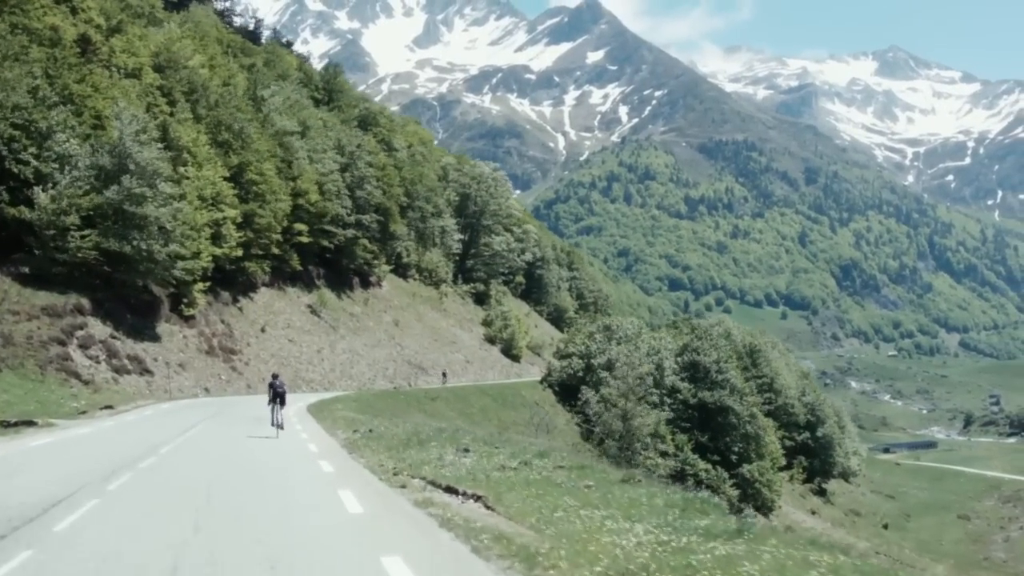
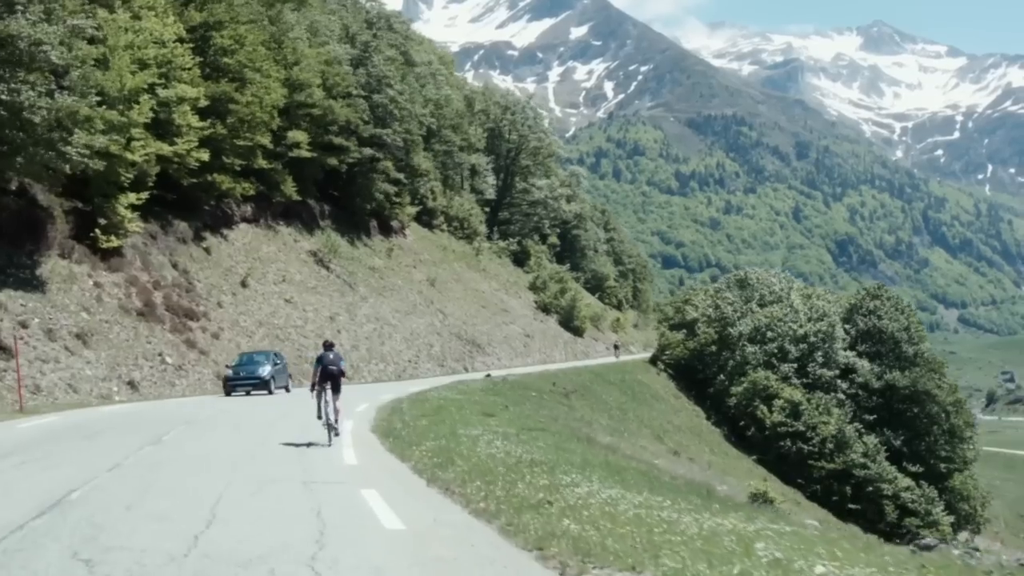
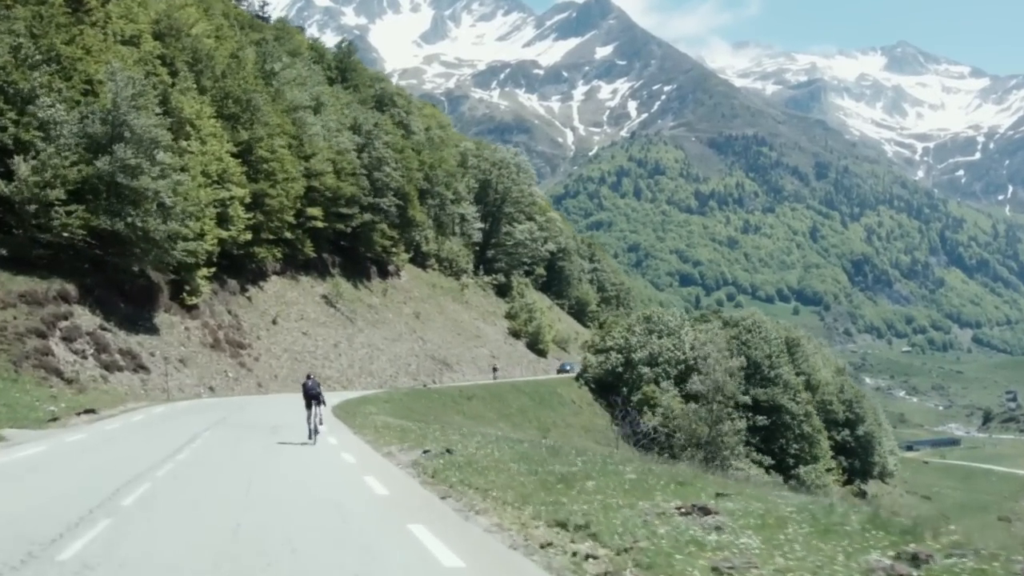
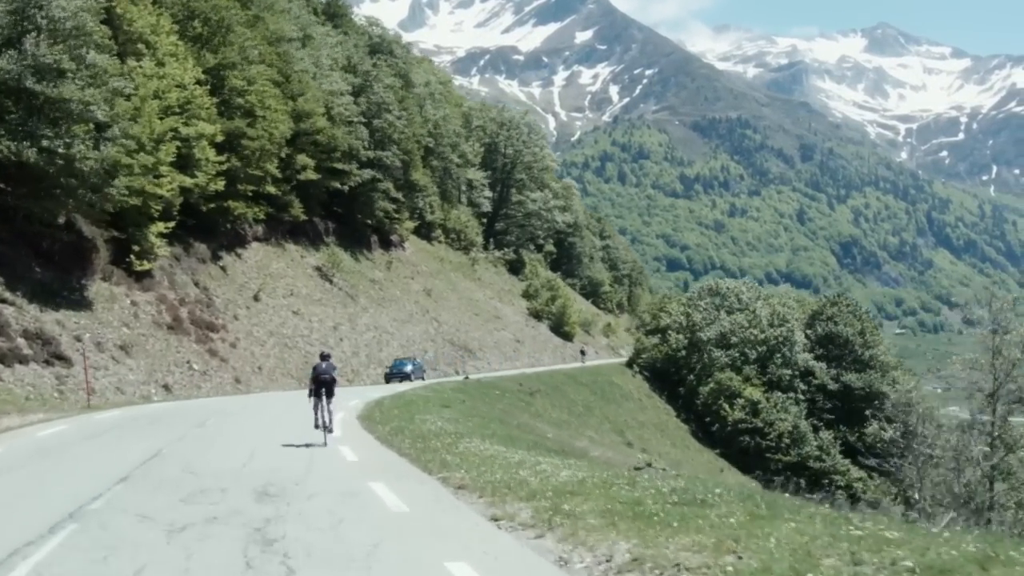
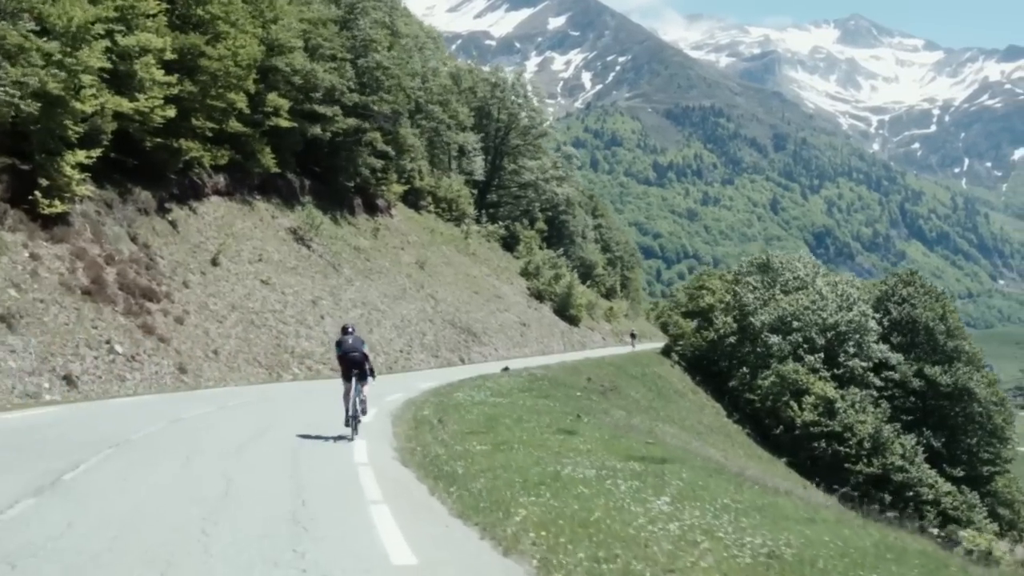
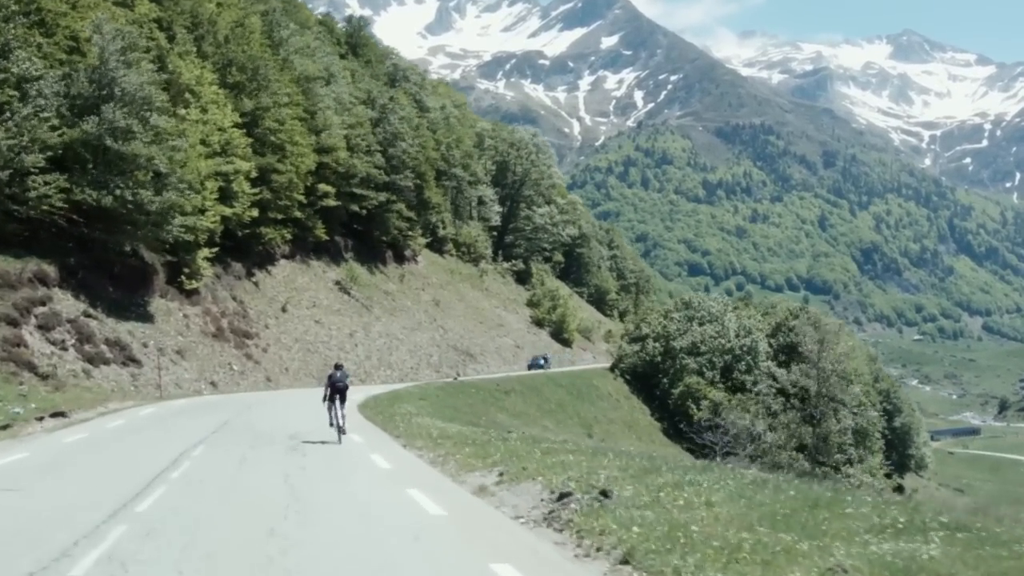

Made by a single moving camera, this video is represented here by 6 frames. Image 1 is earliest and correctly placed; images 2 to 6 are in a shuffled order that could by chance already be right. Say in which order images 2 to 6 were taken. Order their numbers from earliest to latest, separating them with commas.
3, 6, 4, 2, 5
